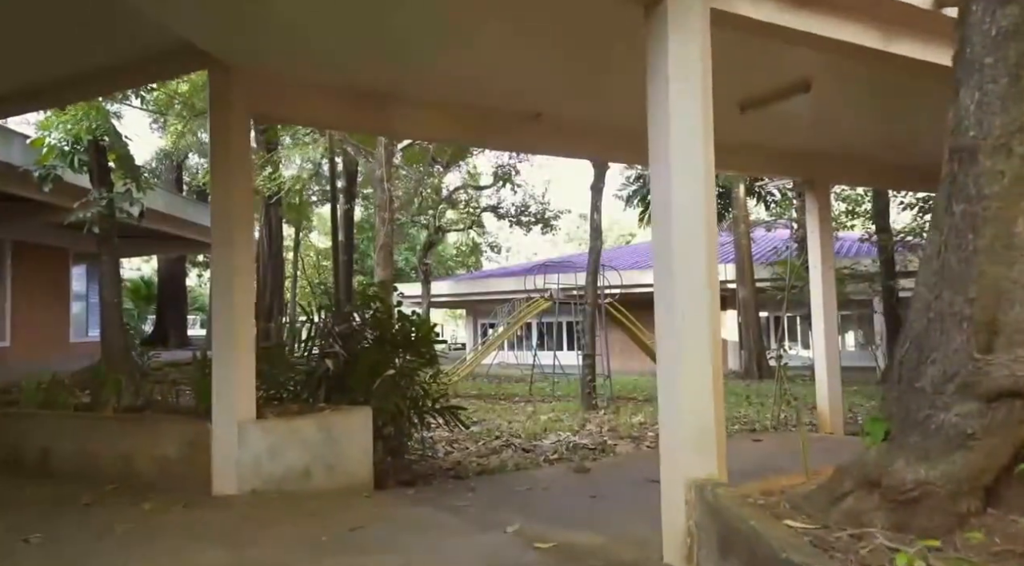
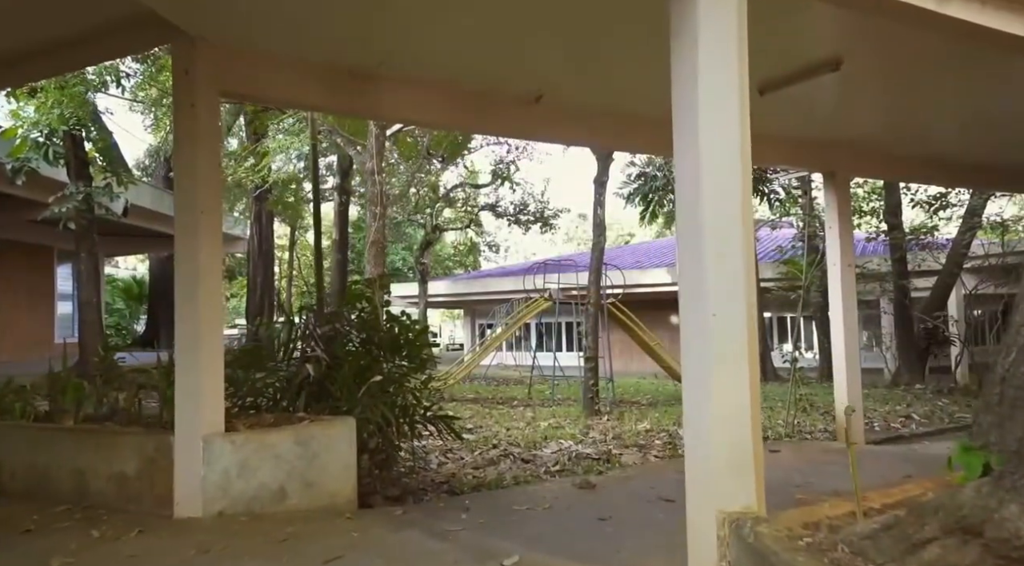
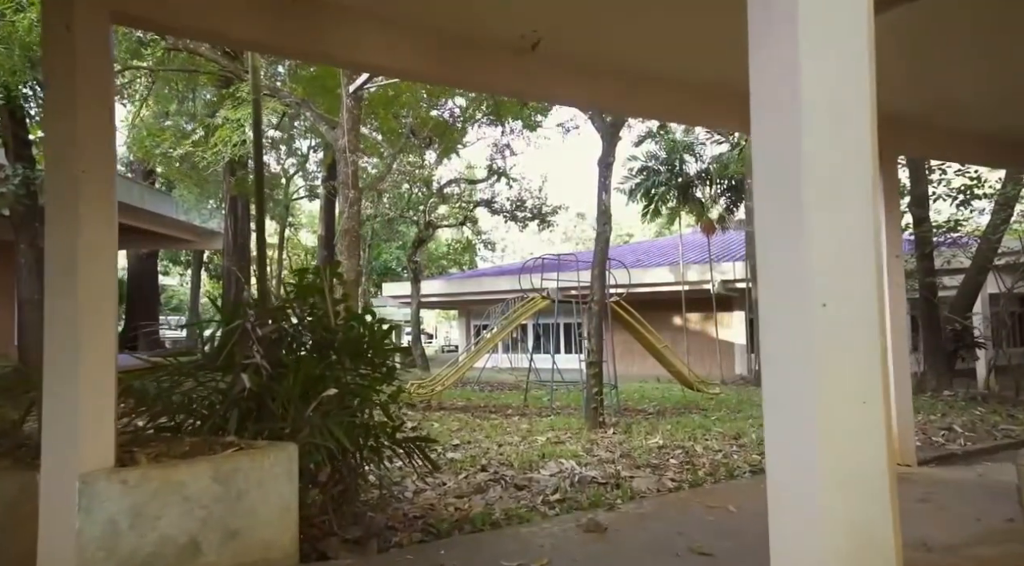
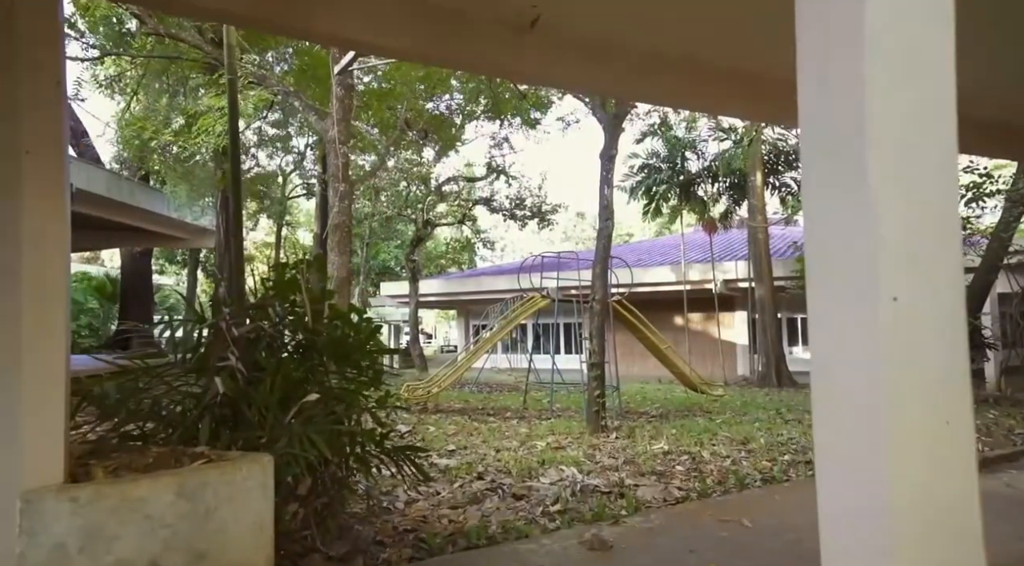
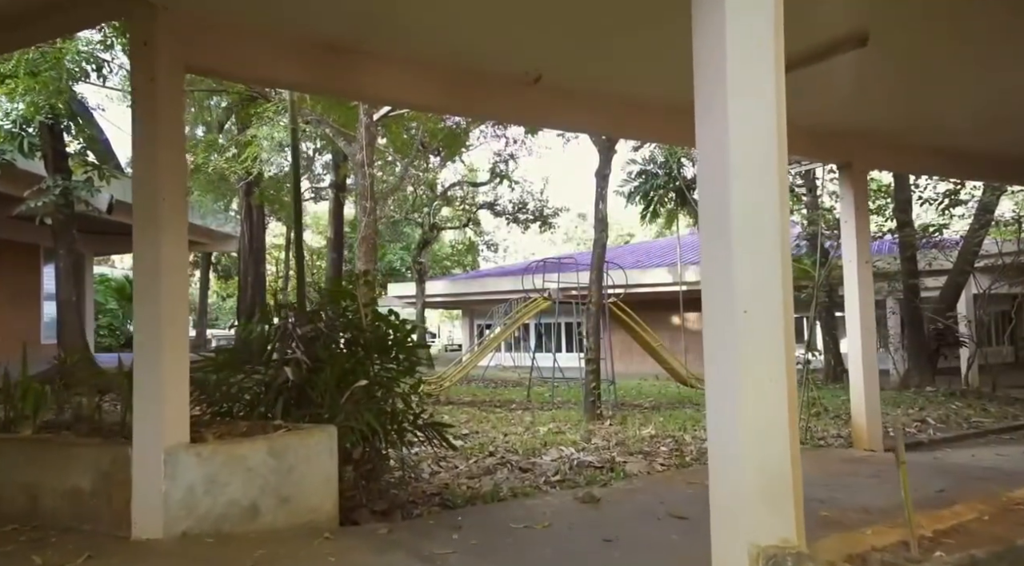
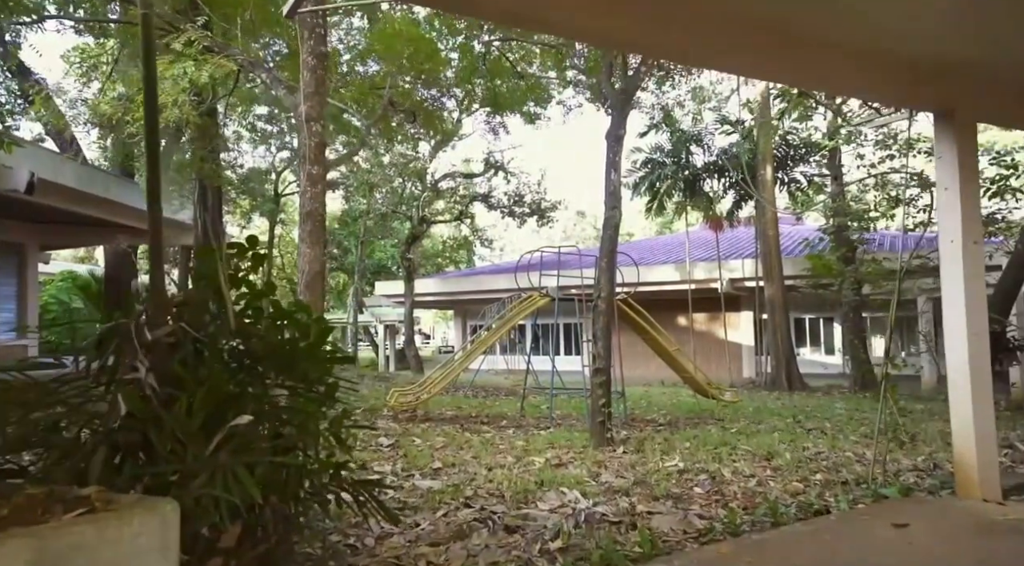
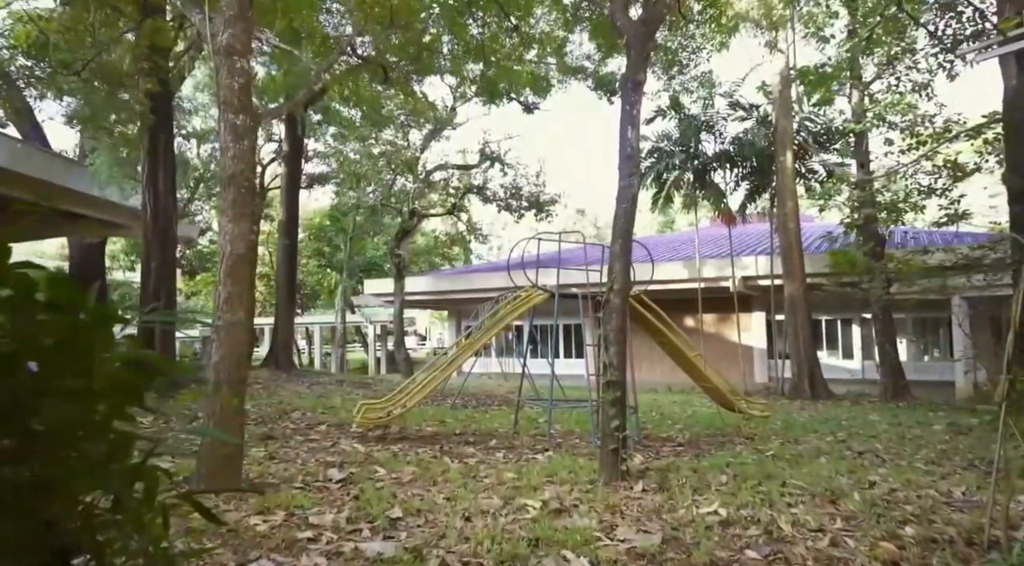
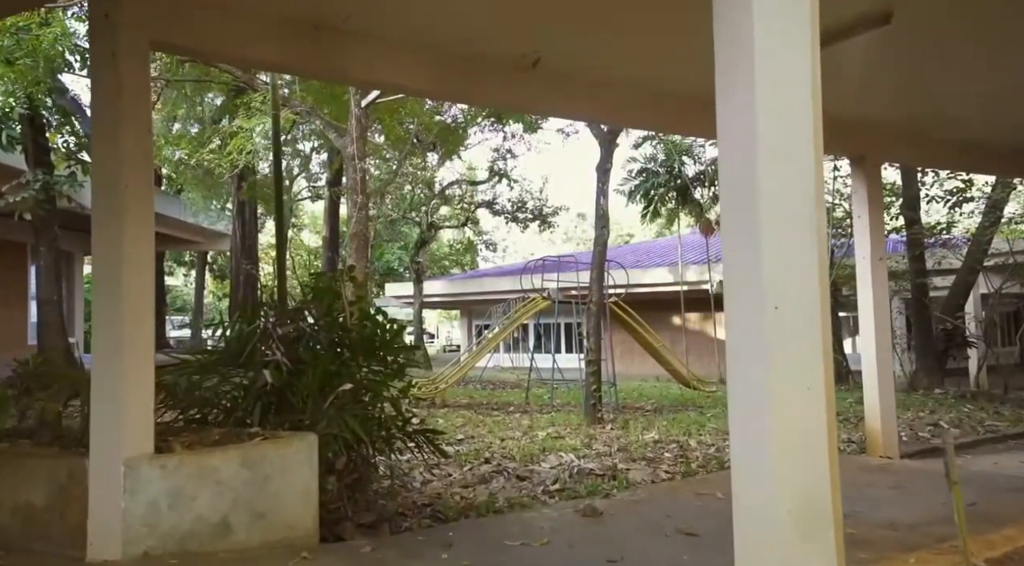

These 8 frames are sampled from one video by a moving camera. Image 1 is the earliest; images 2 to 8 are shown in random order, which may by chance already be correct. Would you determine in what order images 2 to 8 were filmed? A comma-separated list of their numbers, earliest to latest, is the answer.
2, 5, 8, 3, 4, 6, 7
